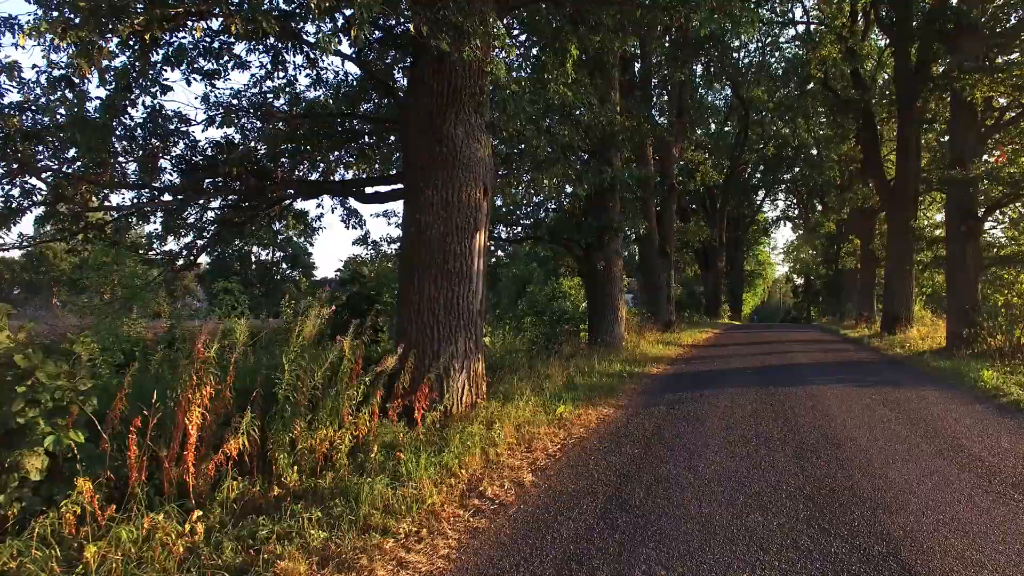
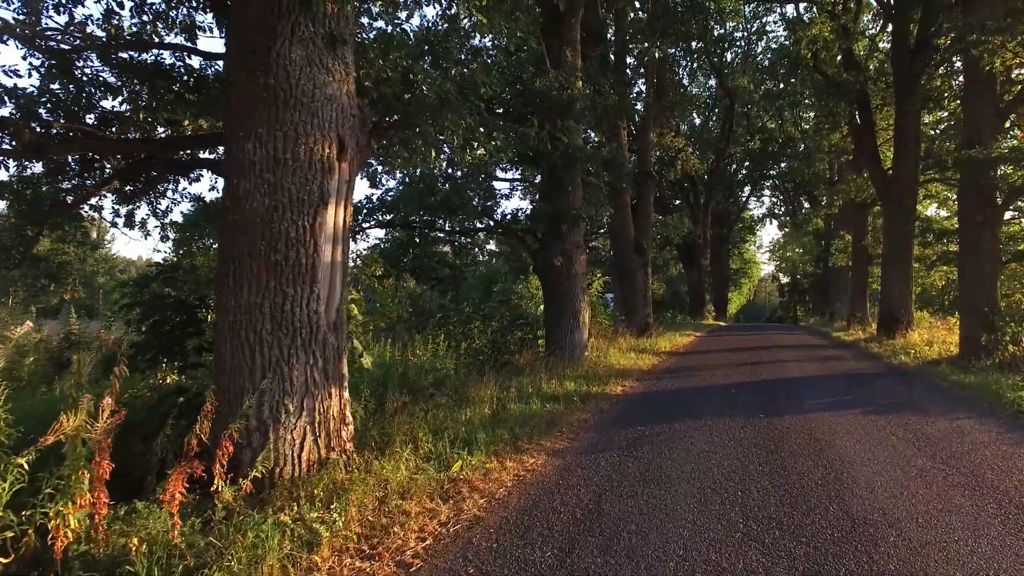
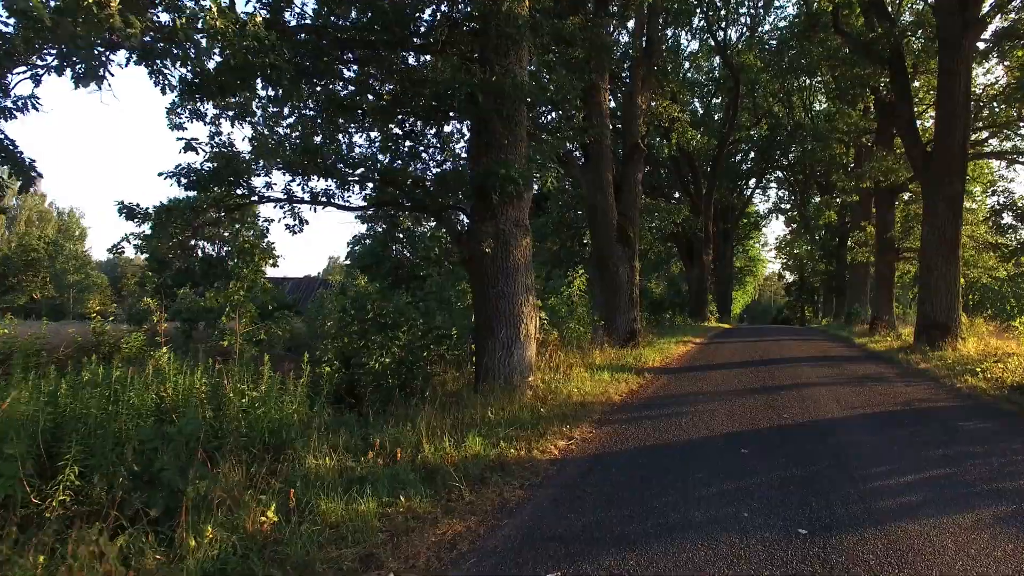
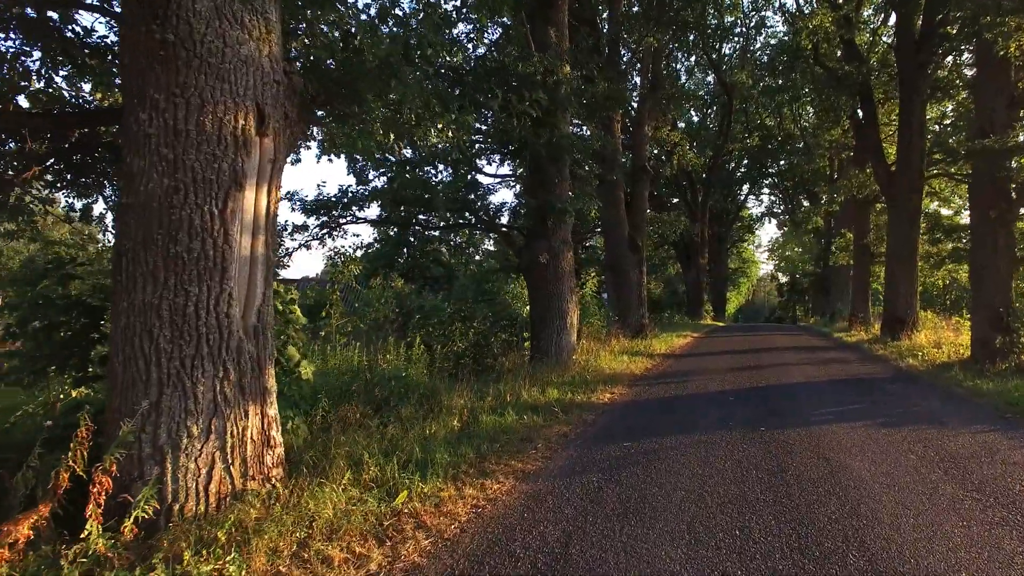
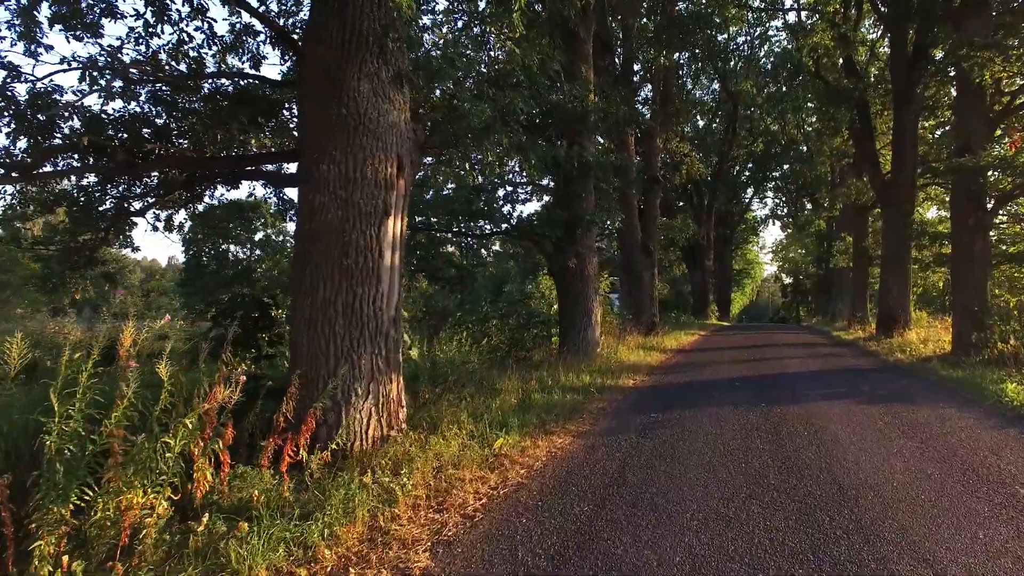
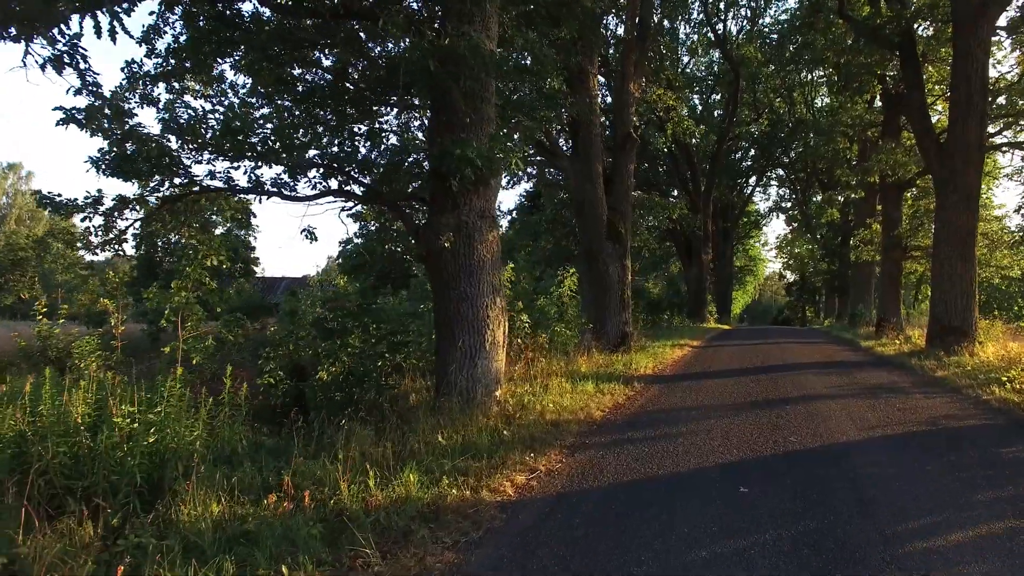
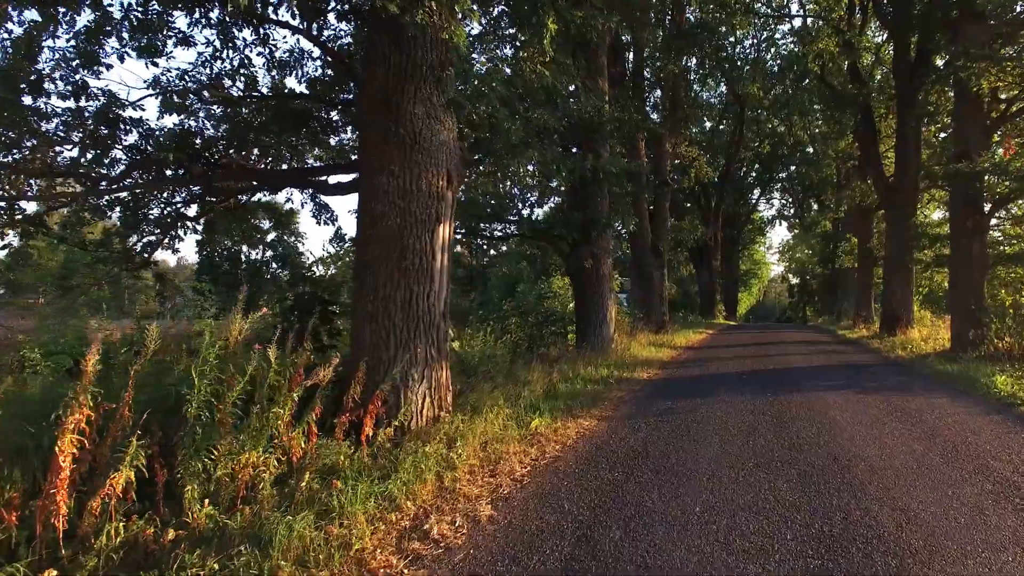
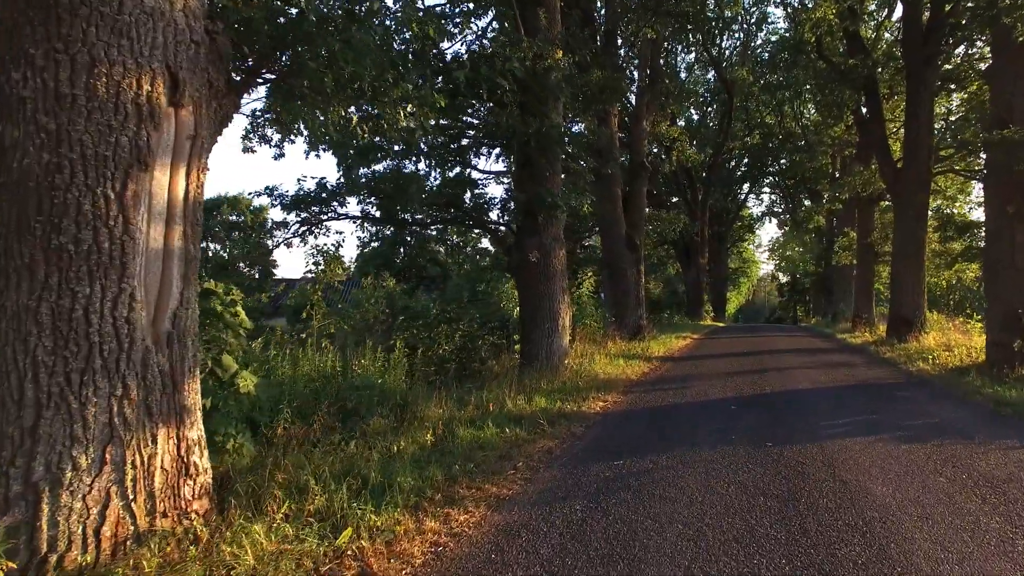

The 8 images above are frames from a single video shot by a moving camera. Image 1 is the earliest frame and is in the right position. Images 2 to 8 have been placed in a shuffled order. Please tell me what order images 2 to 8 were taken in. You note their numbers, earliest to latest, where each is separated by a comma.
7, 5, 2, 4, 8, 3, 6
